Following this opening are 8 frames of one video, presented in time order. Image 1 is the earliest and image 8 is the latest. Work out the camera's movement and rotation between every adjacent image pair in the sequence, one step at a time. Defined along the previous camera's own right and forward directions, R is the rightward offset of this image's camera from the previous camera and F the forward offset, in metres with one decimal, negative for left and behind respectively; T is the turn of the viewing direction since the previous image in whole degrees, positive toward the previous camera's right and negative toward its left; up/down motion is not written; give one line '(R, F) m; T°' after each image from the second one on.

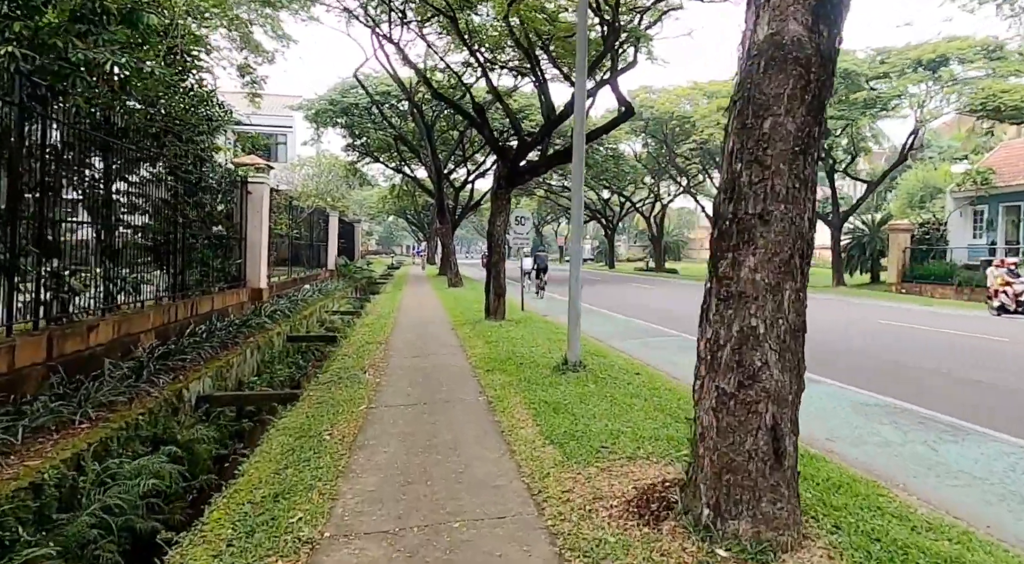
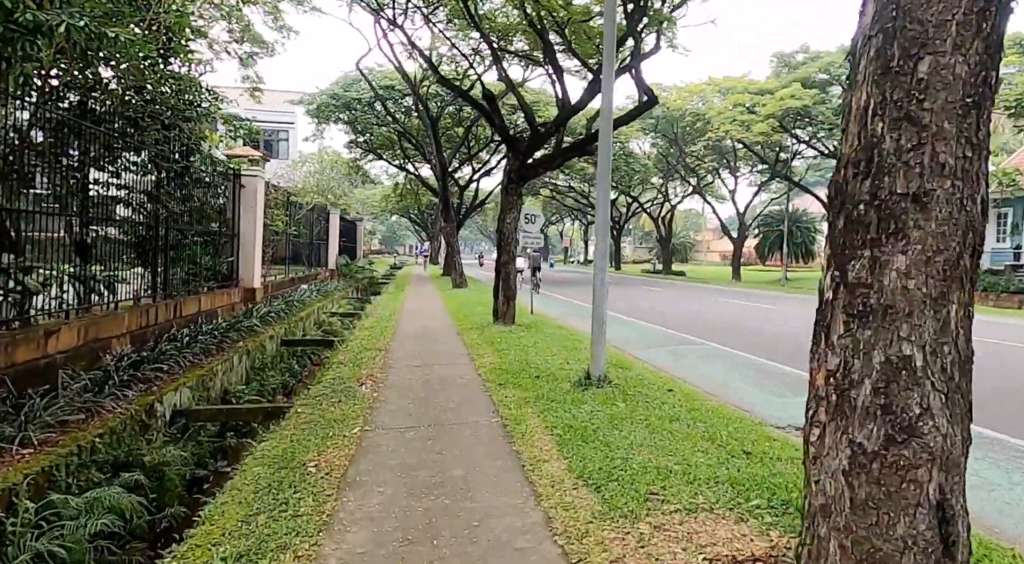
(-0.1, +0.7) m; 0°
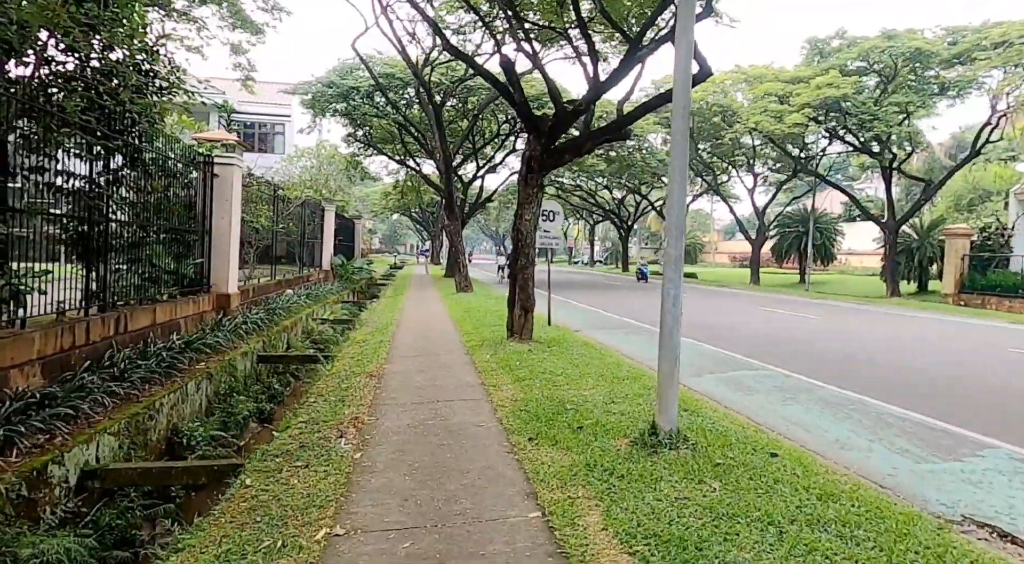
(-0.2, +1.5) m; 0°
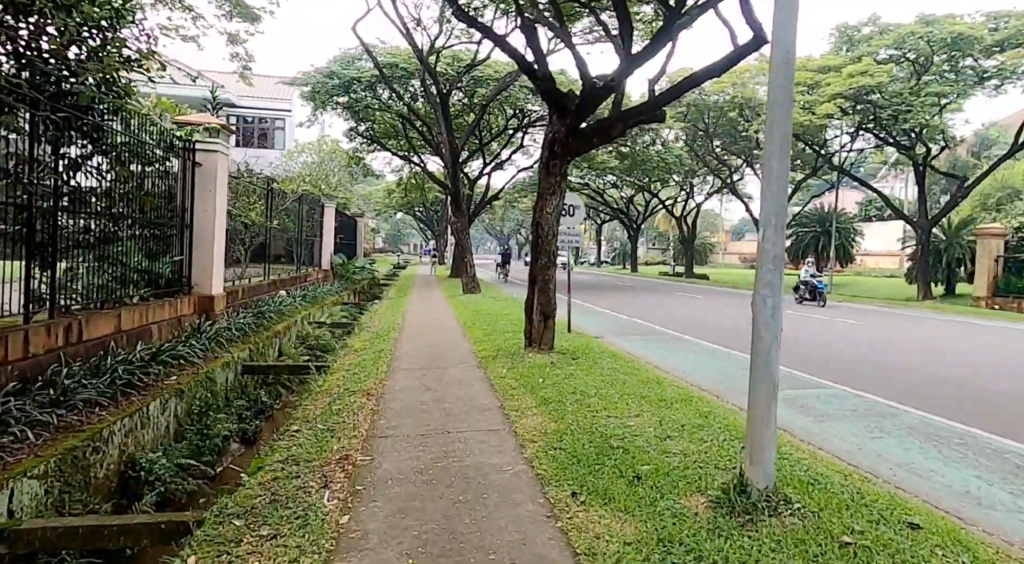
(-0.2, +1.0) m; 0°
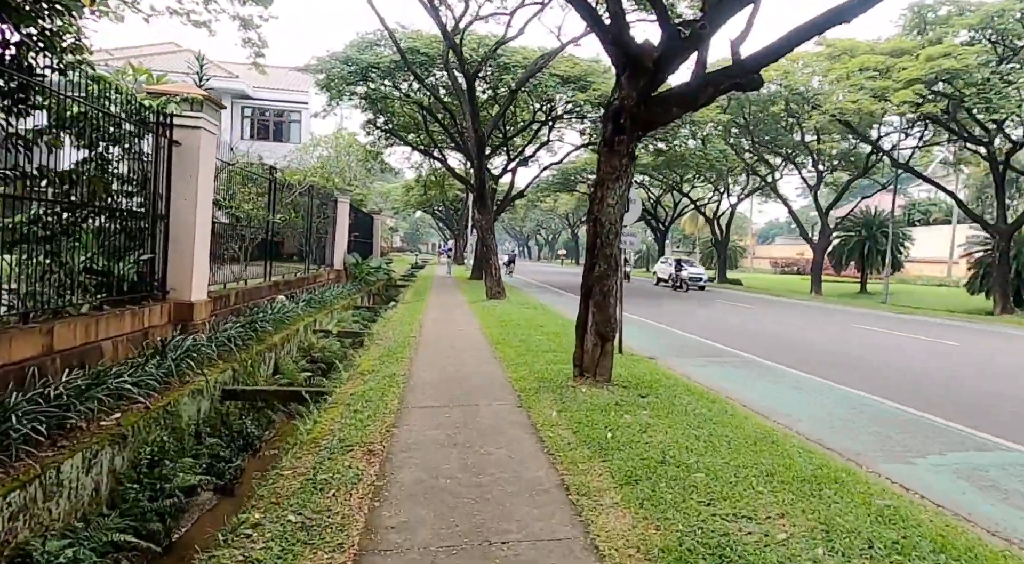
(-0.3, +1.6) m; -2°
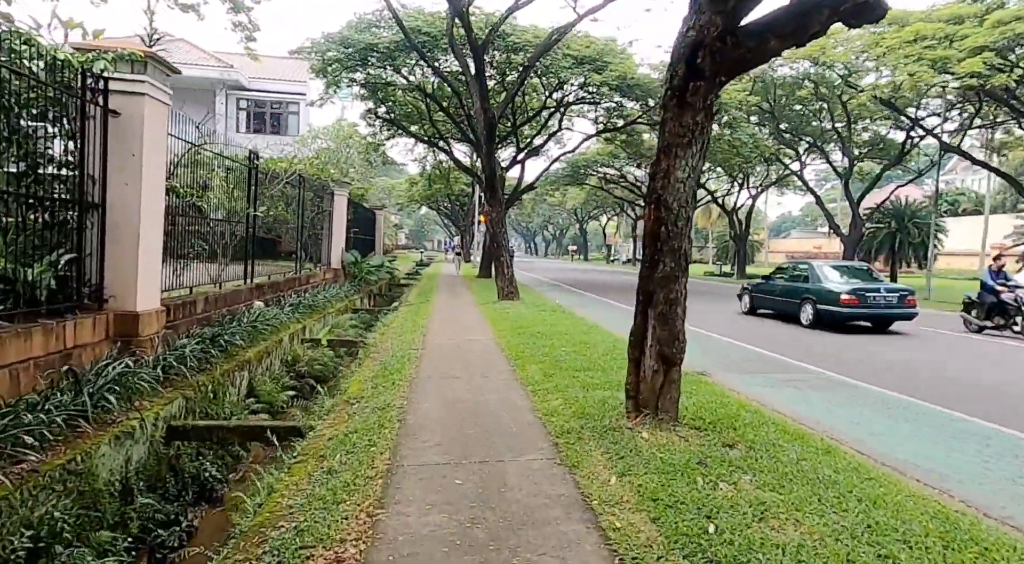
(-0.2, +1.5) m; -1°
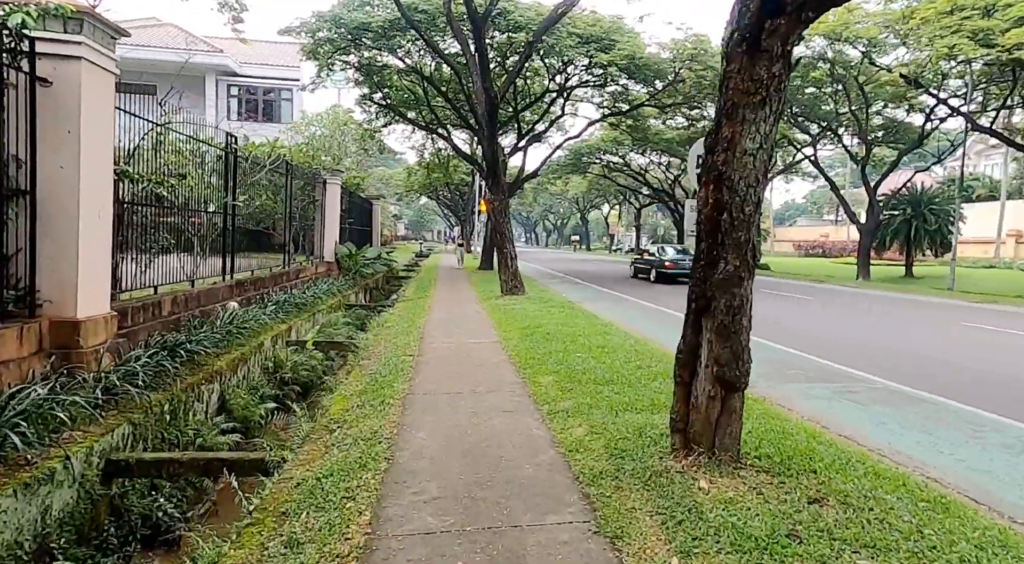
(-0.1, +0.9) m; 0°
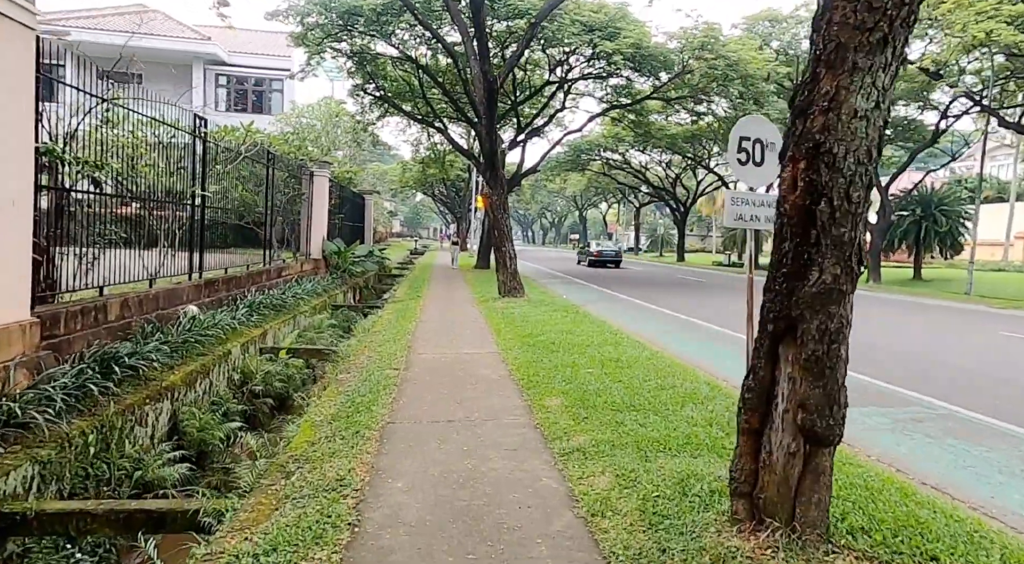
(0.0, +0.9) m; 0°
